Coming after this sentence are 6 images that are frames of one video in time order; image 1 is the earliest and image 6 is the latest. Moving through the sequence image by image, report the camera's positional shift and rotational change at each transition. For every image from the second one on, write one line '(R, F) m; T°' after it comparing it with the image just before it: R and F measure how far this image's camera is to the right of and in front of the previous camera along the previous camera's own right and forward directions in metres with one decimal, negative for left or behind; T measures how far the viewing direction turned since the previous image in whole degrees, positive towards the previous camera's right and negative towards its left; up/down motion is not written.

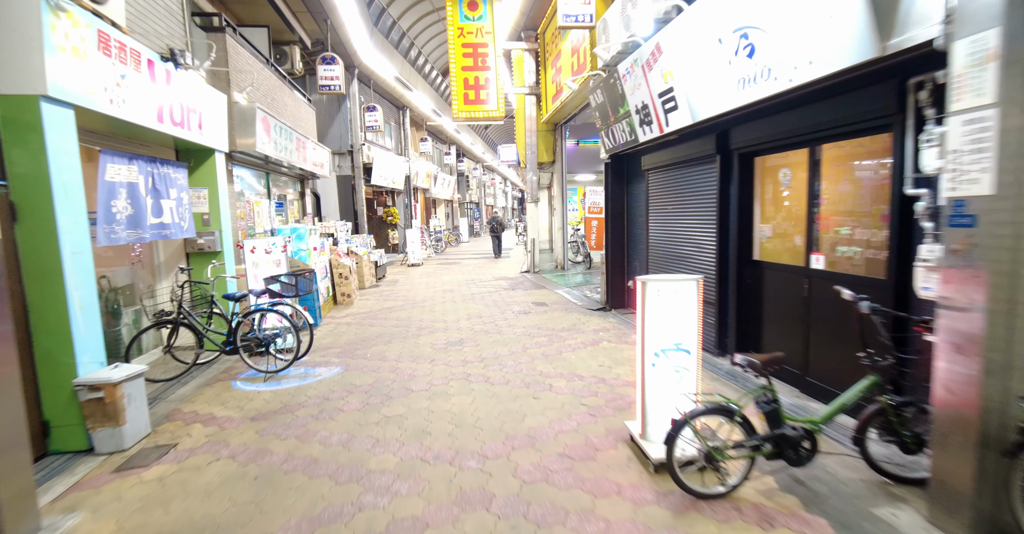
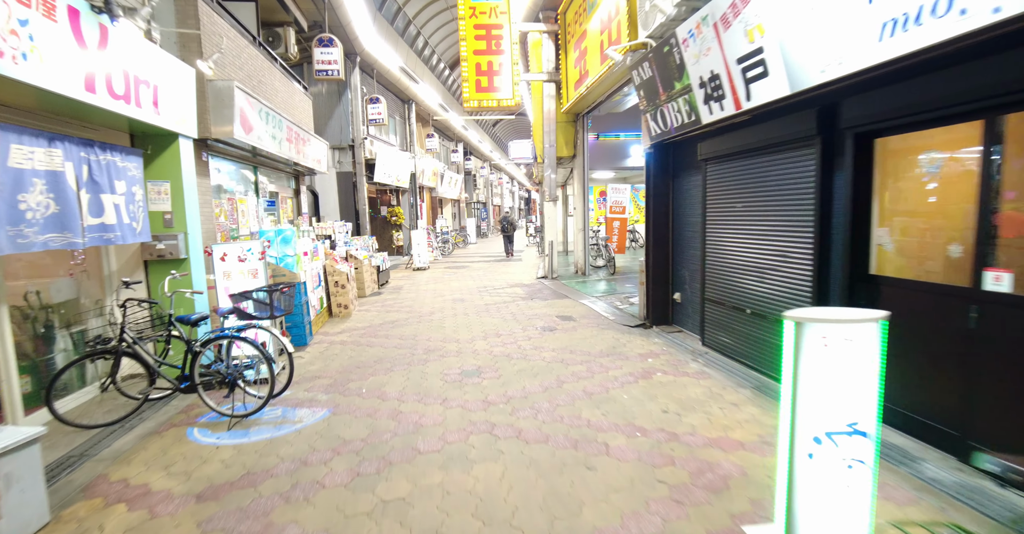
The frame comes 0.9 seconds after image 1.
(-0.3, +1.1) m; -1°
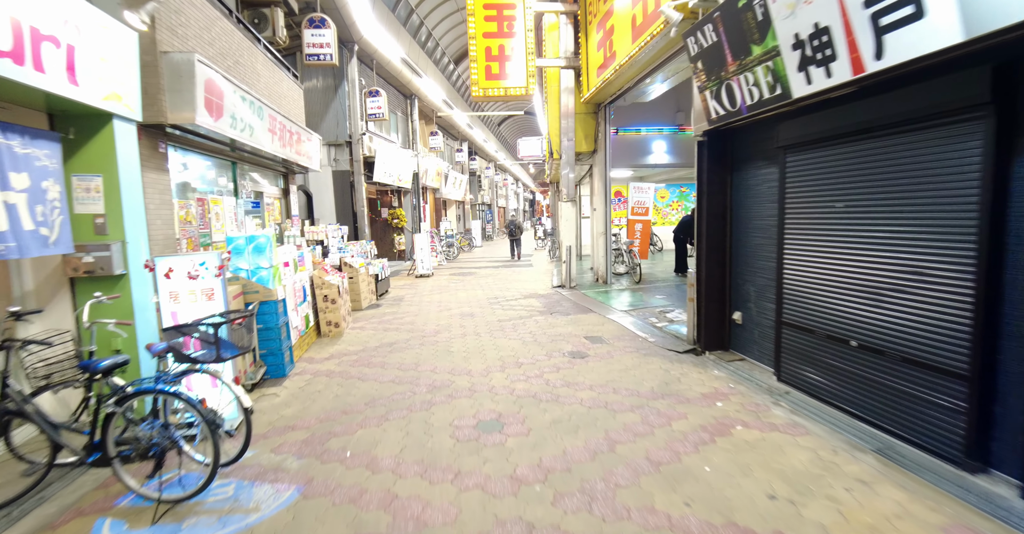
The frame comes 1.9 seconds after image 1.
(-0.2, +1.1) m; 0°
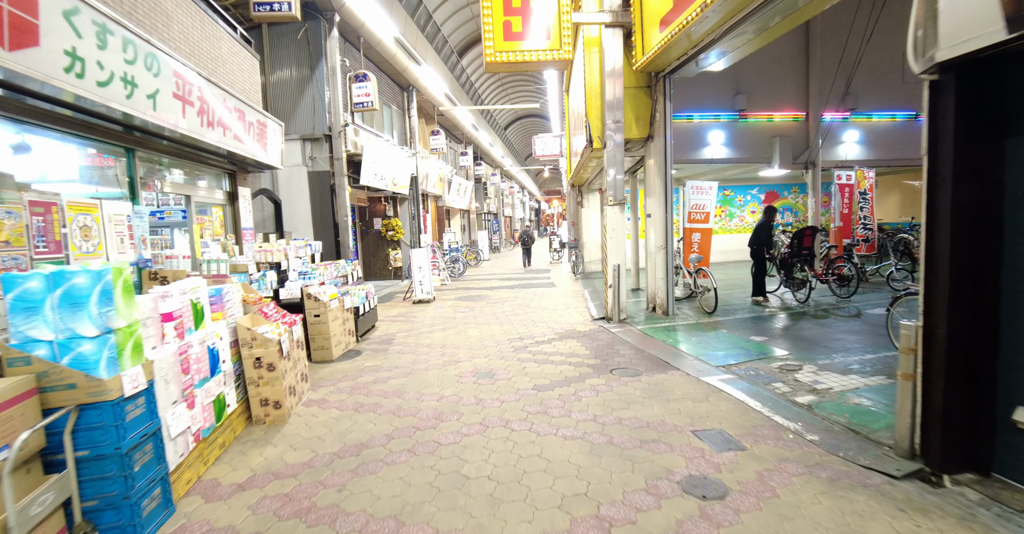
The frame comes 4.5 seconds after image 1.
(-0.4, +2.4) m; 0°
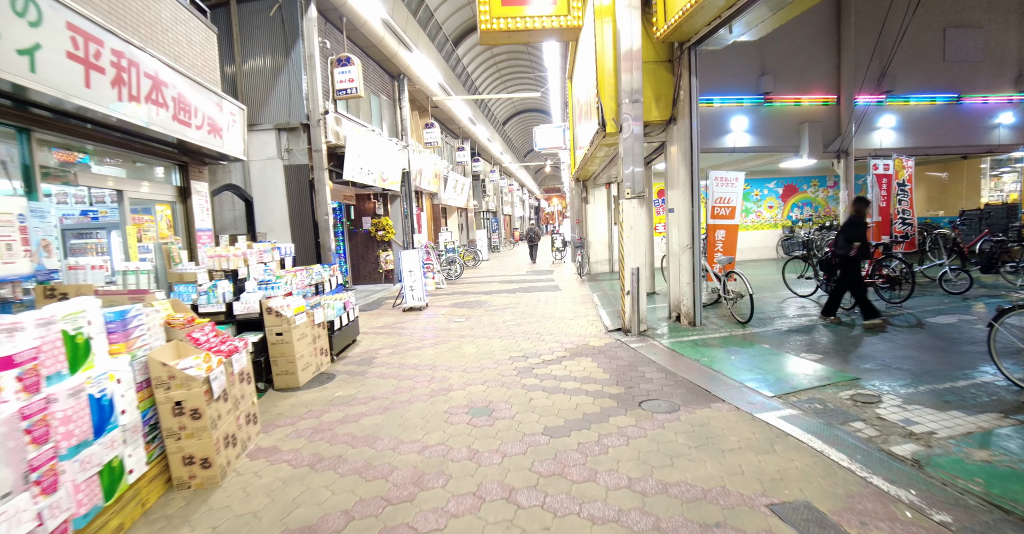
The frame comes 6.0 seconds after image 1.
(0.0, +1.0) m; 0°
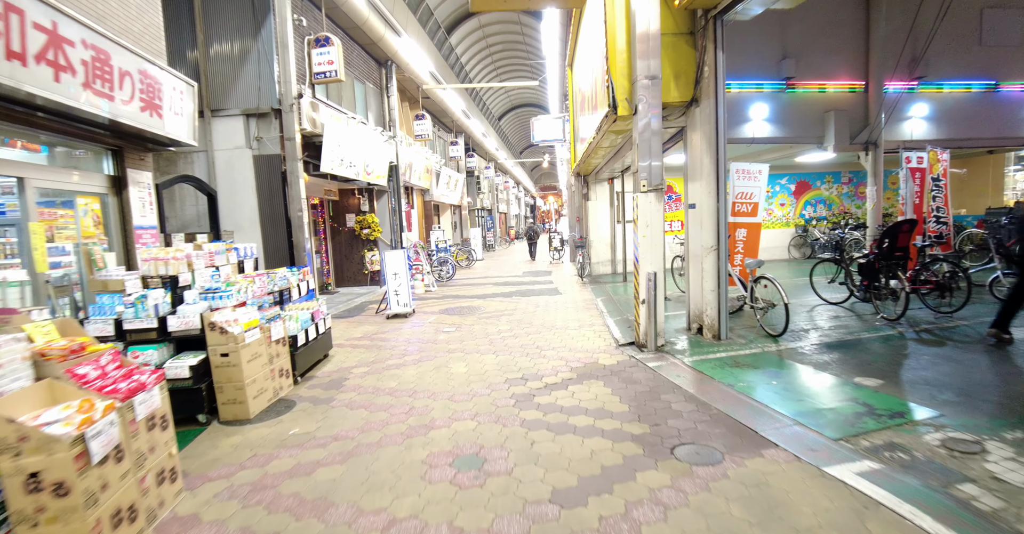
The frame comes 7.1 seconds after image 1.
(0.0, +0.9) m; +1°
